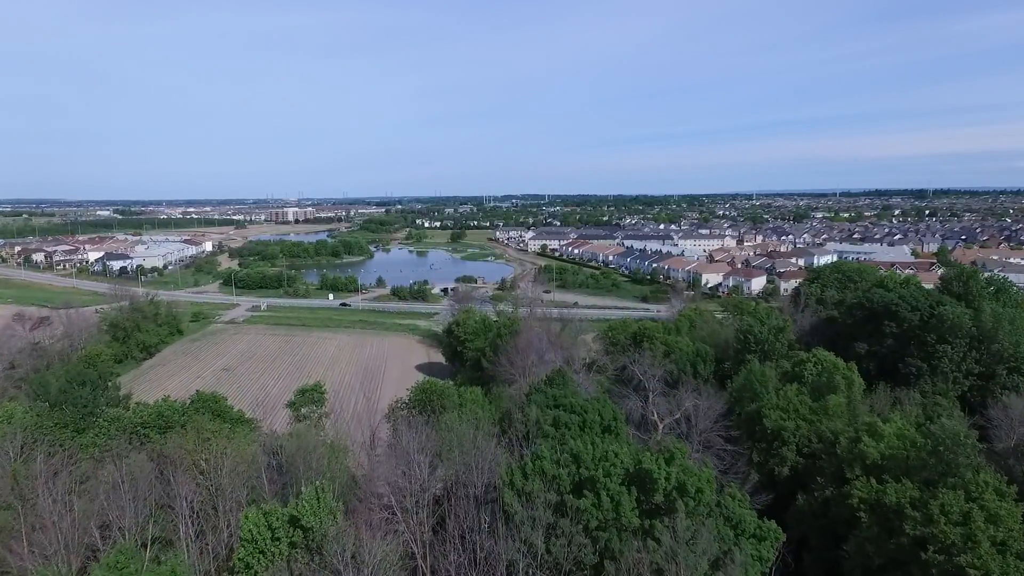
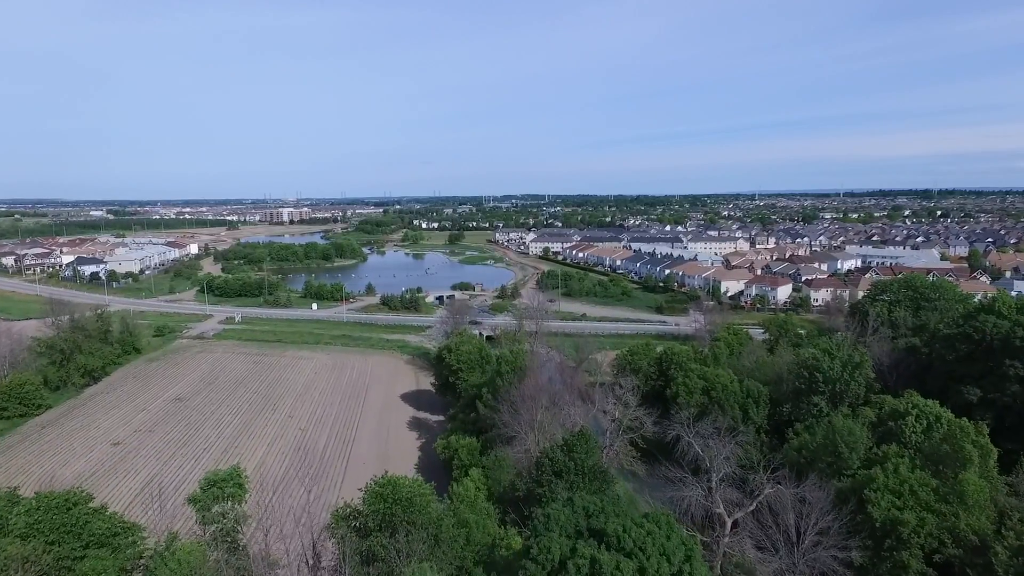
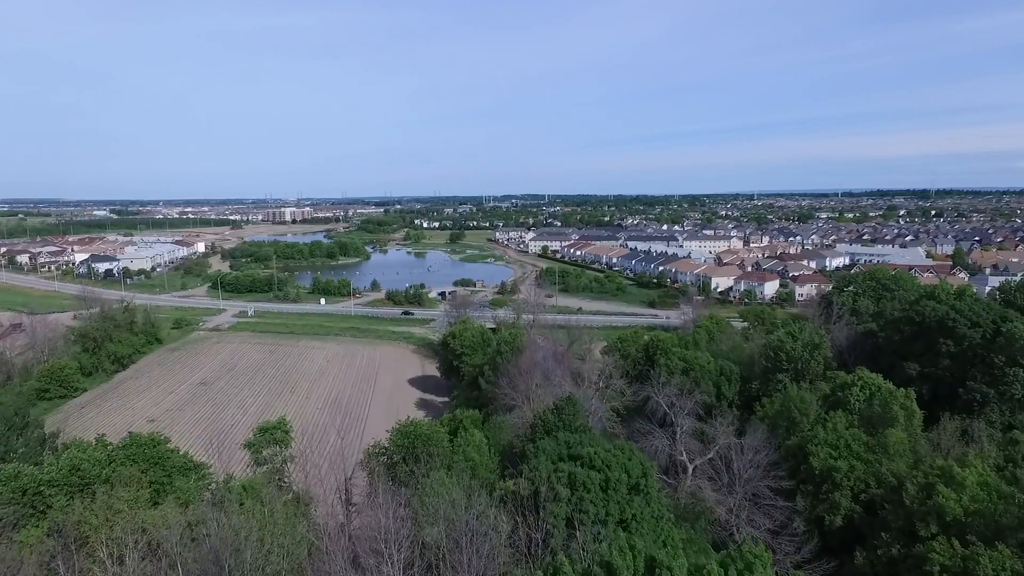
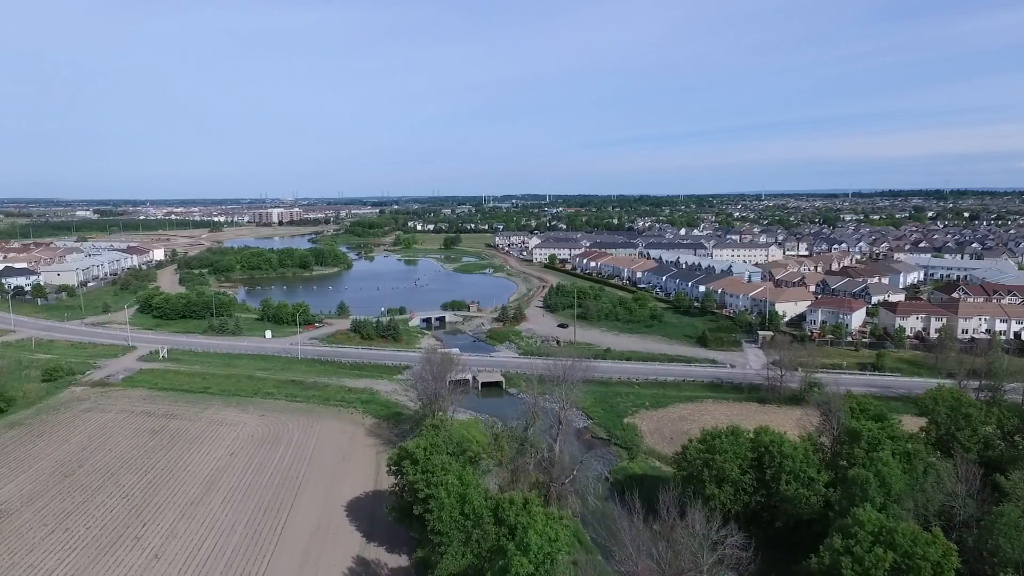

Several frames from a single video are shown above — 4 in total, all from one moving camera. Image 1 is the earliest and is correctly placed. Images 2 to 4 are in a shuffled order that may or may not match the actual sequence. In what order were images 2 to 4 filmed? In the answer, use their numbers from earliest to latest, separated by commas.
3, 2, 4
